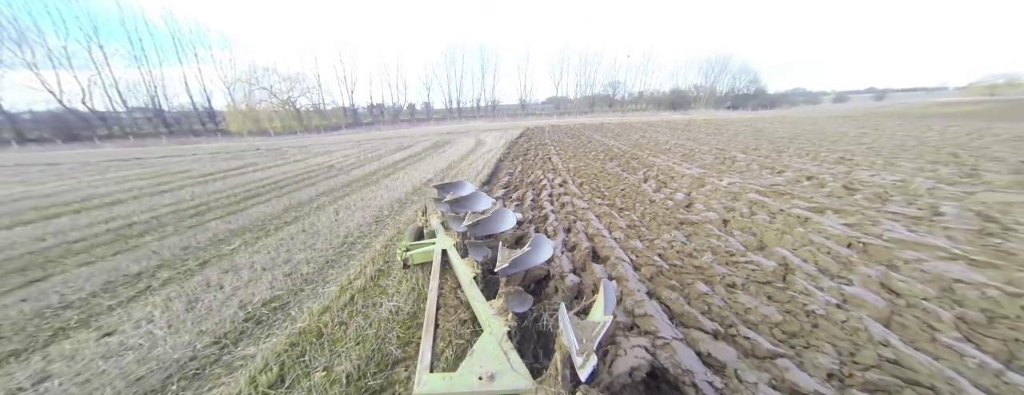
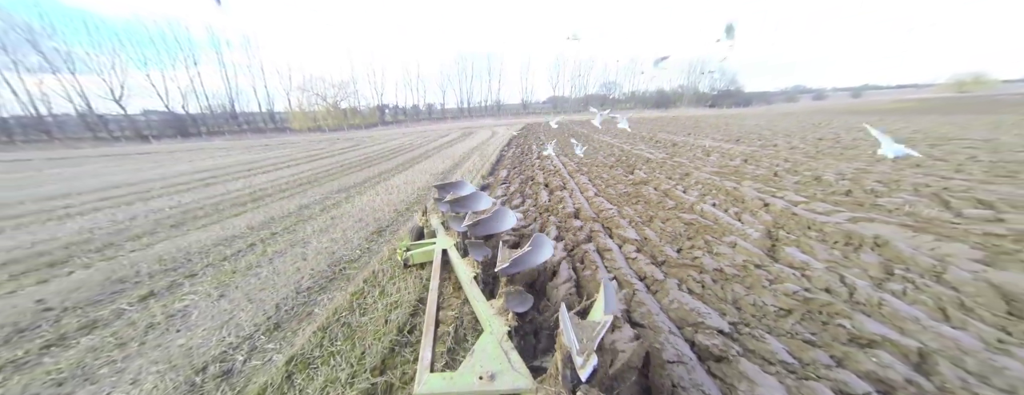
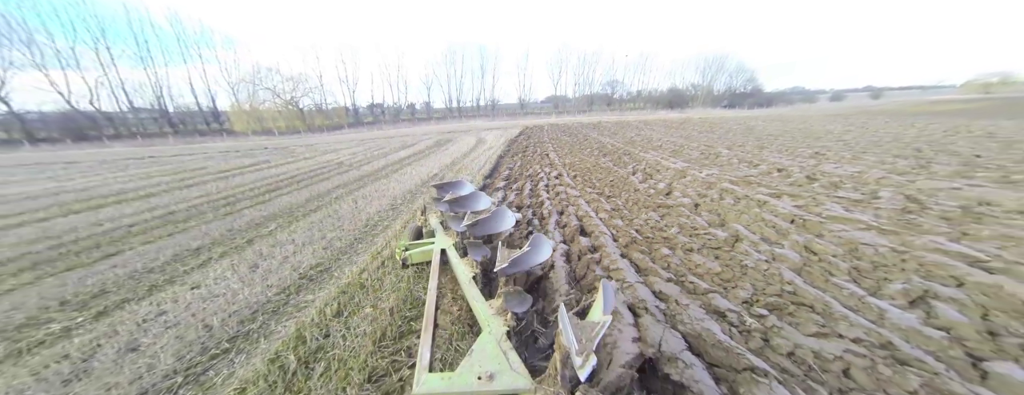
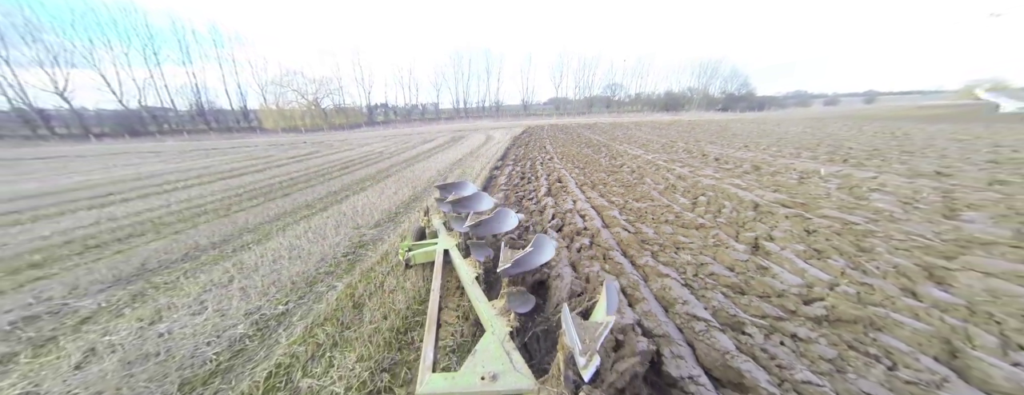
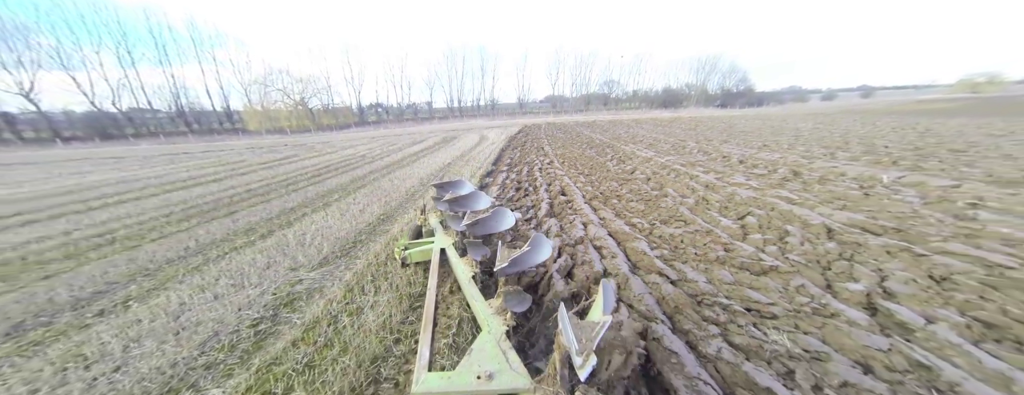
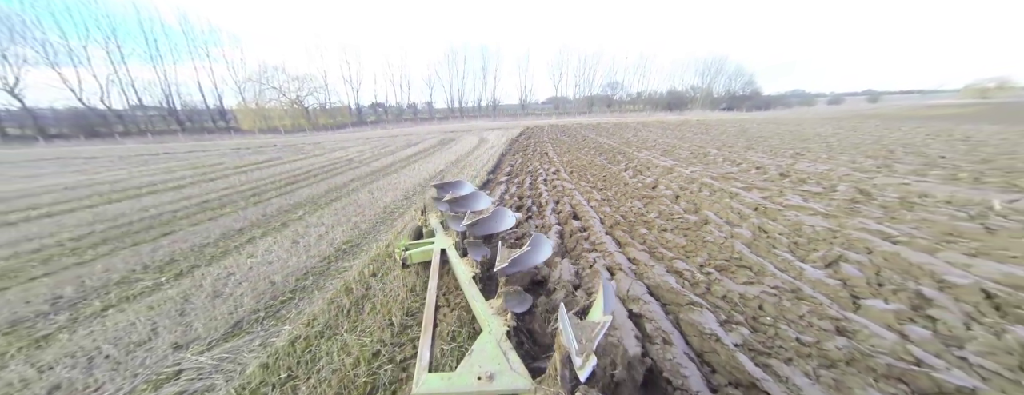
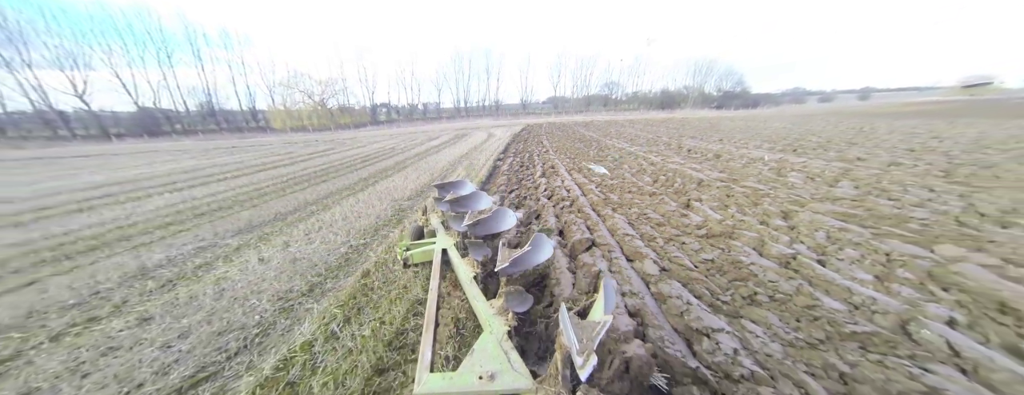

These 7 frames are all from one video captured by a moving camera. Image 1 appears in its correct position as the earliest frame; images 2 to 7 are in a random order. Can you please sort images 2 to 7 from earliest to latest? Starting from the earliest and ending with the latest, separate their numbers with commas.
3, 6, 5, 4, 7, 2
